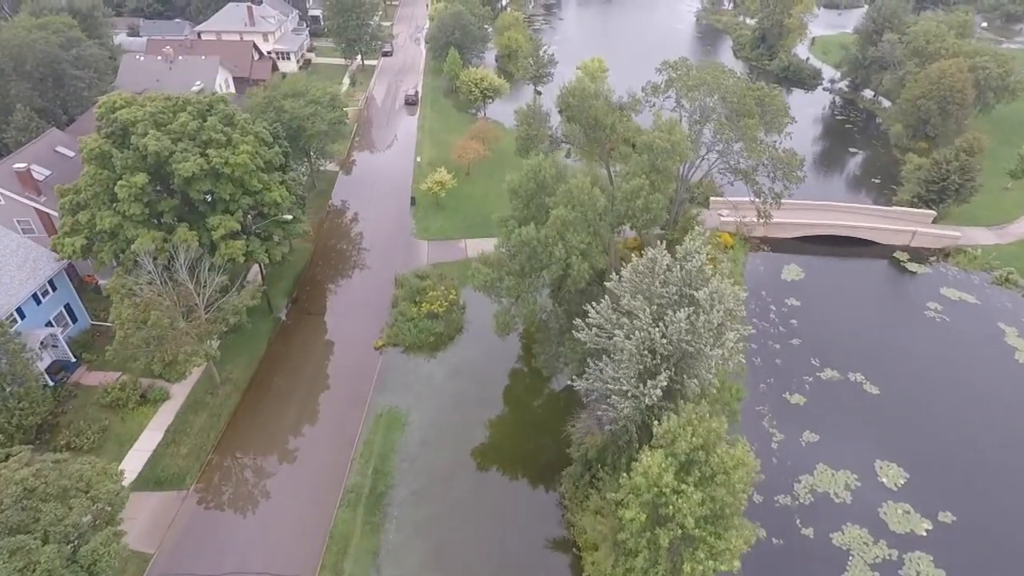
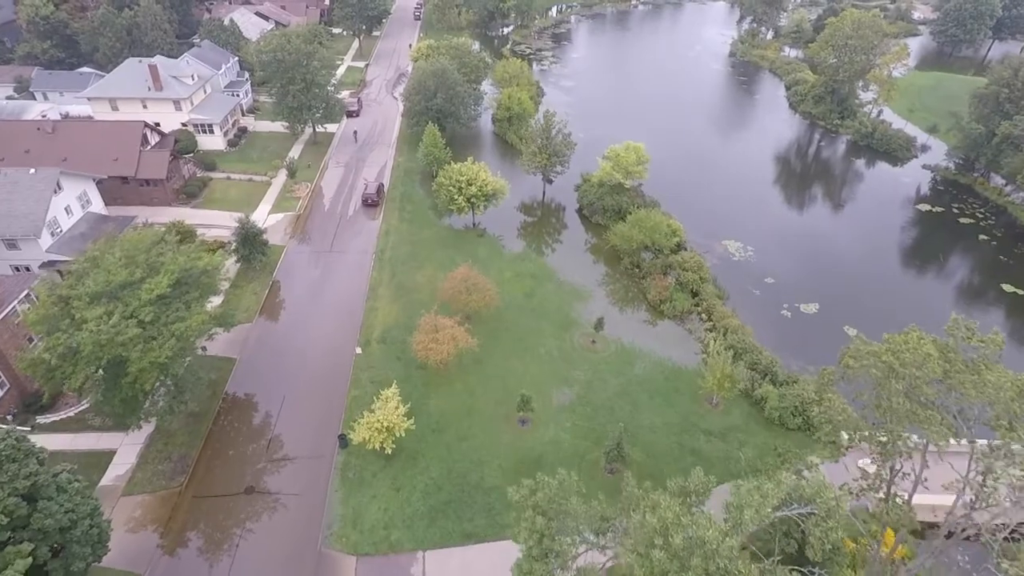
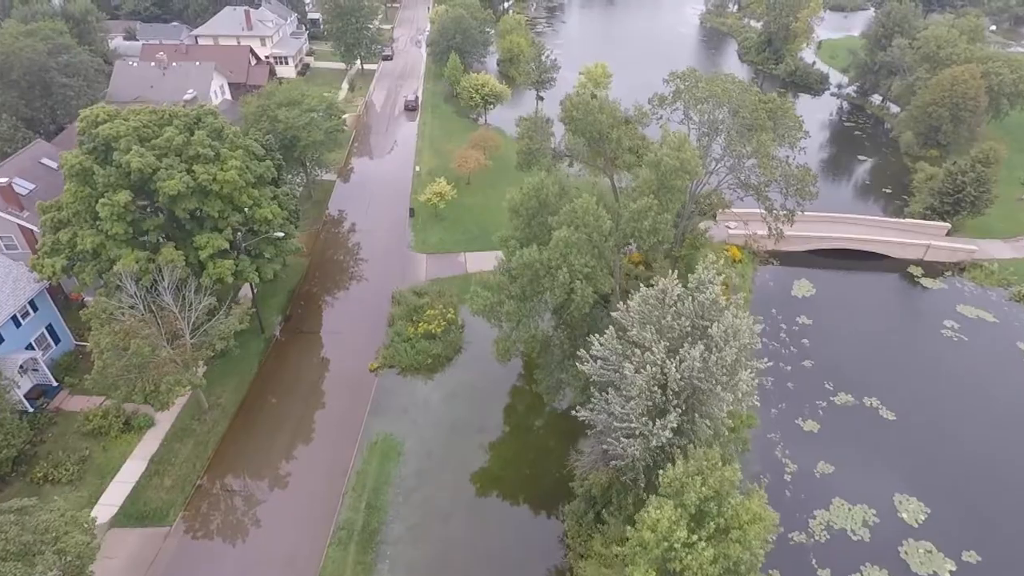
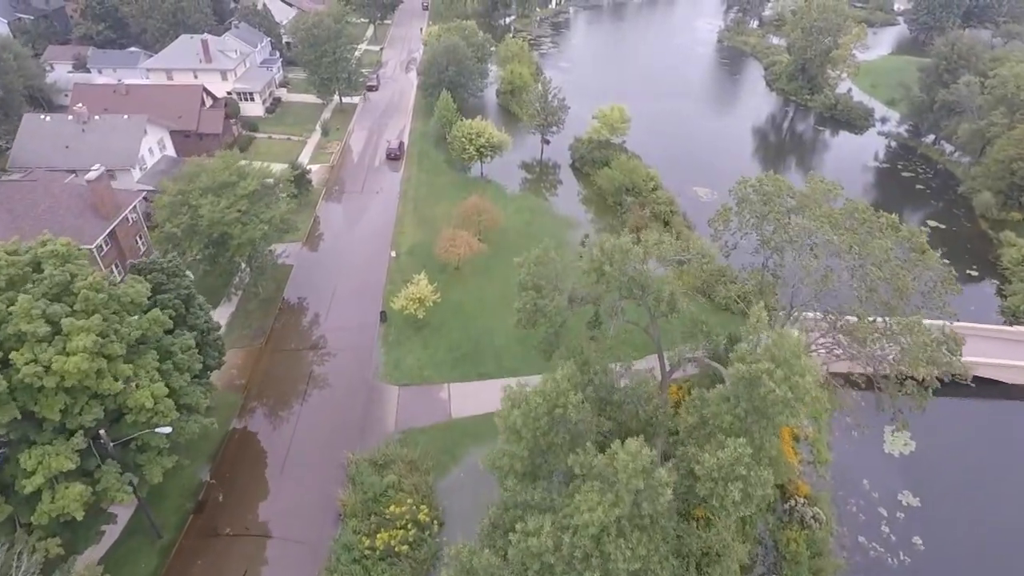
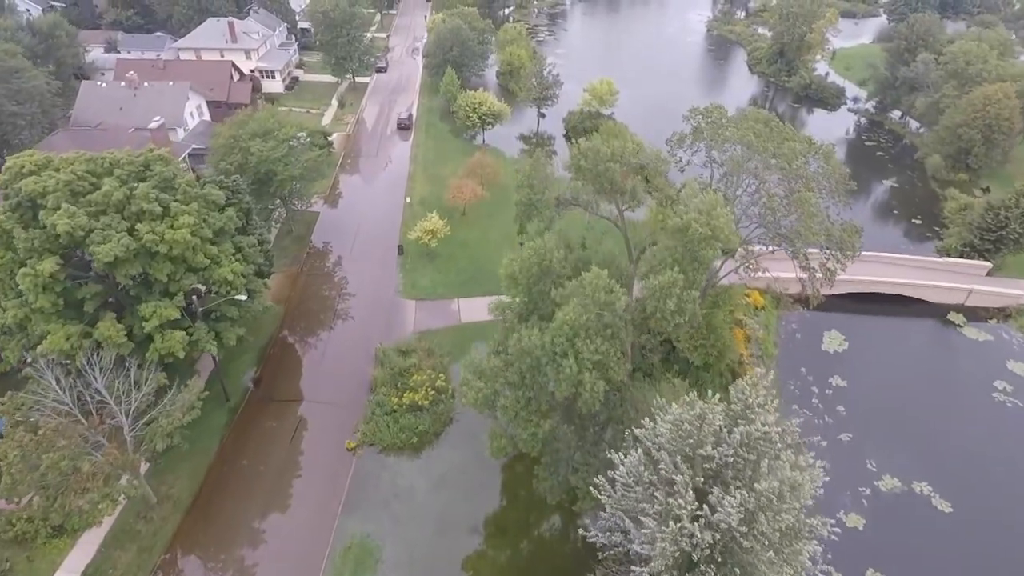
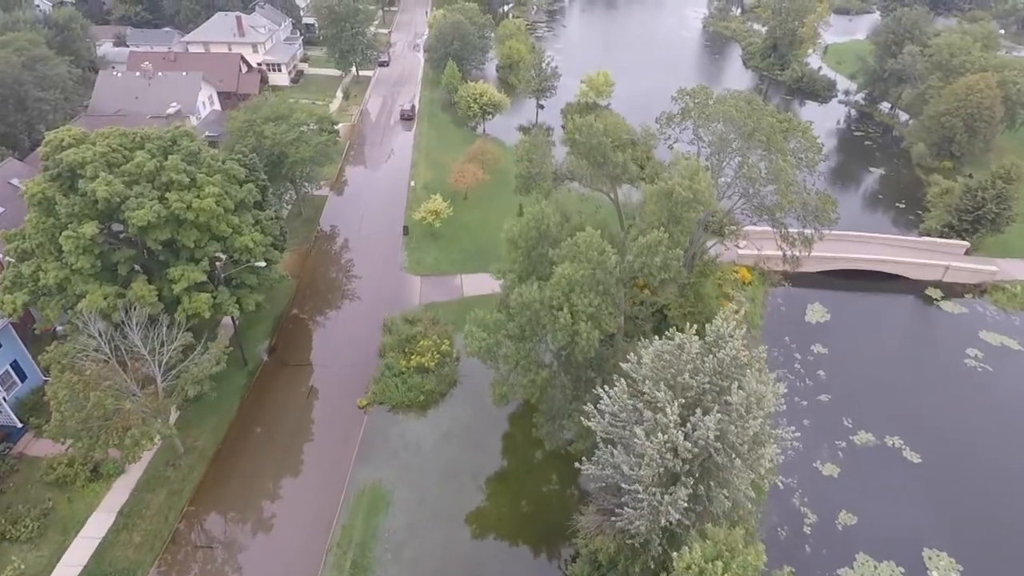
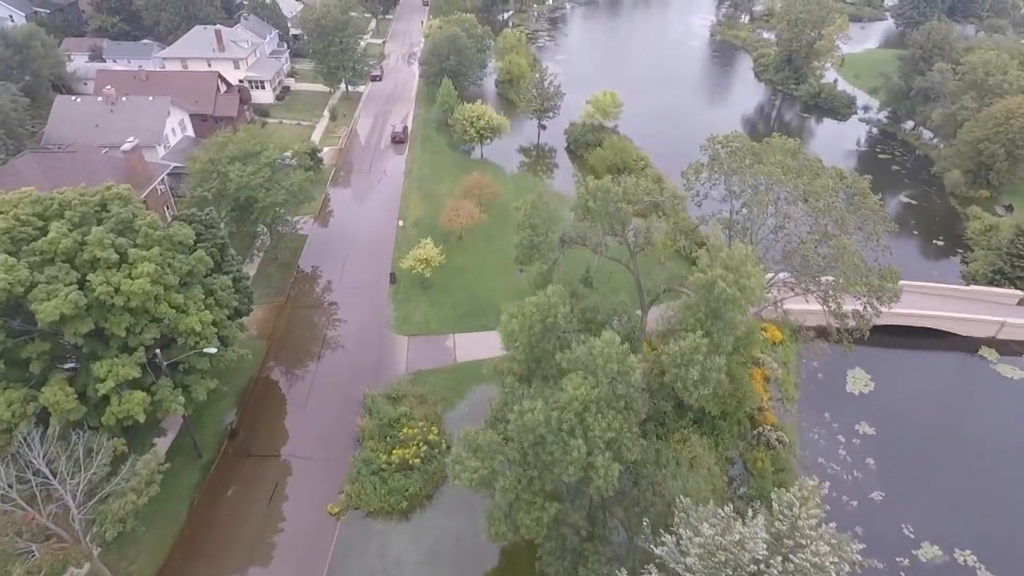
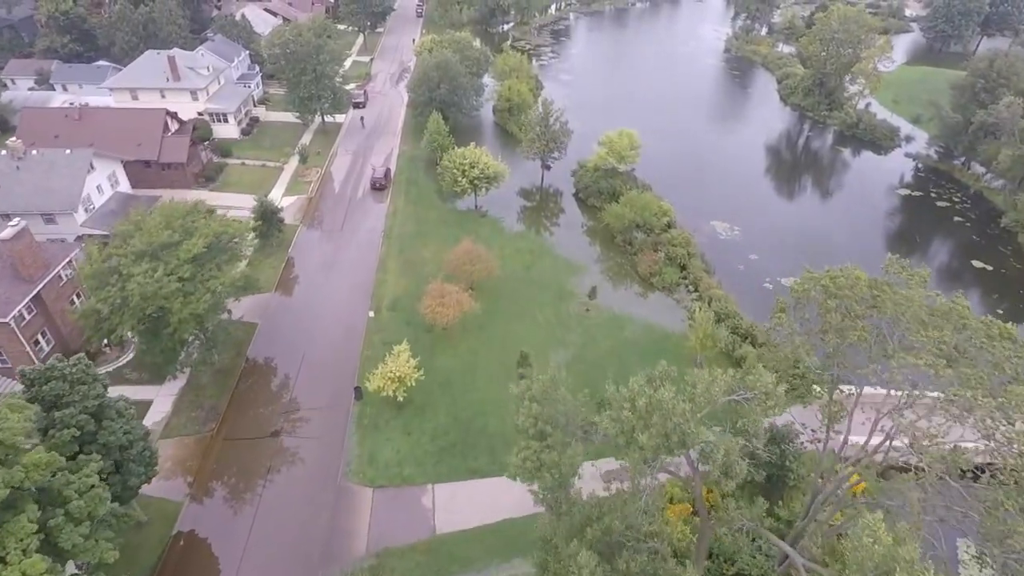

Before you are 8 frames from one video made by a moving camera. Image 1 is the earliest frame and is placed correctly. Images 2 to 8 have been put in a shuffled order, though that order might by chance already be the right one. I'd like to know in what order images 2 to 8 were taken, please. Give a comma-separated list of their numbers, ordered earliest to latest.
3, 6, 5, 7, 4, 8, 2
